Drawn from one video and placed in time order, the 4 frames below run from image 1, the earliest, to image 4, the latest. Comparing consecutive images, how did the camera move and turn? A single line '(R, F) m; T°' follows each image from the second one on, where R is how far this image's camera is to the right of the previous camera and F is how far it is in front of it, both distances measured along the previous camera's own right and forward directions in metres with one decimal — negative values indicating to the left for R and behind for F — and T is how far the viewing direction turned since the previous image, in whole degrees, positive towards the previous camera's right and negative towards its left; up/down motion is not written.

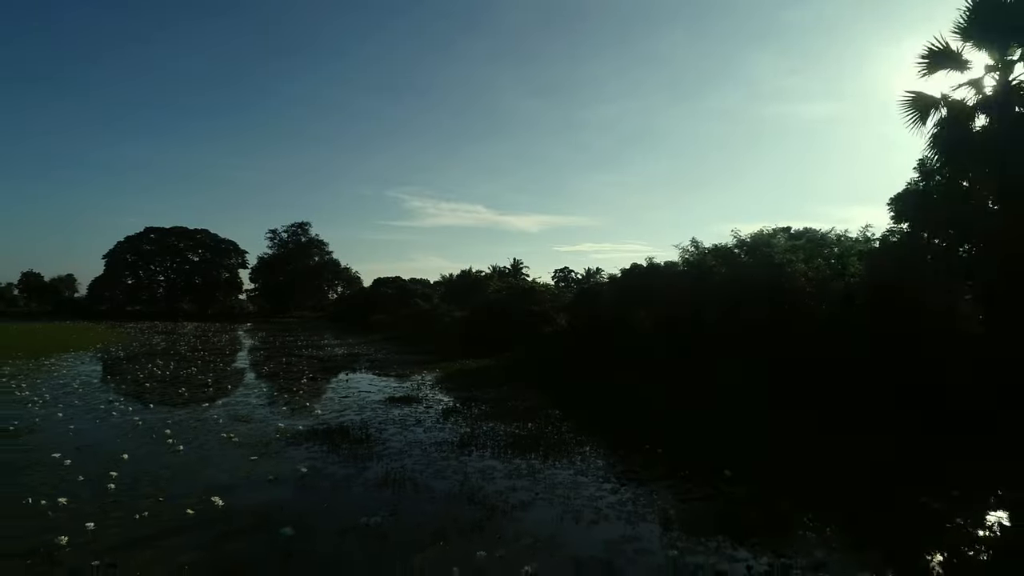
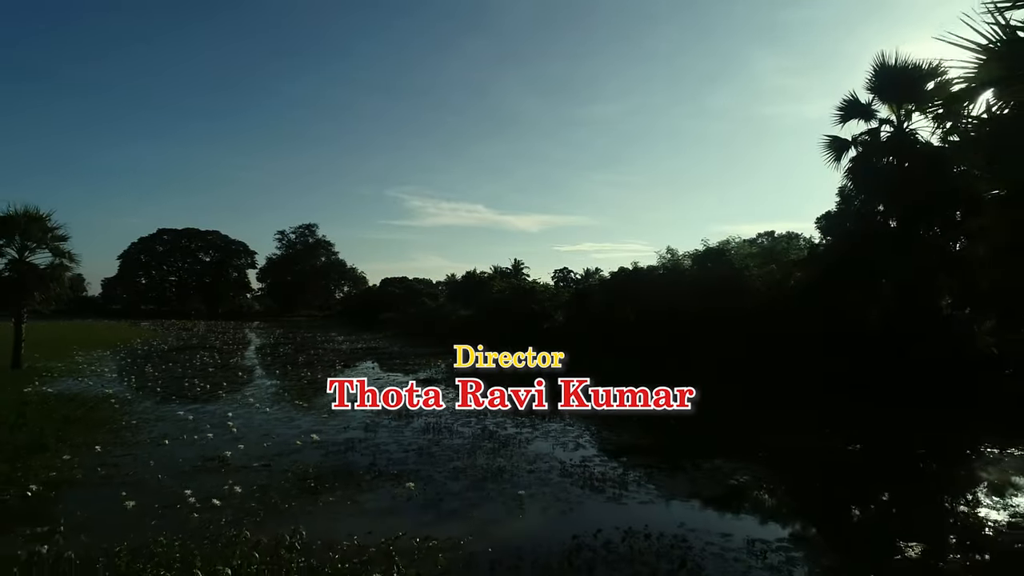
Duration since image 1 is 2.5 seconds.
(-0.1, -3.6) m; 0°
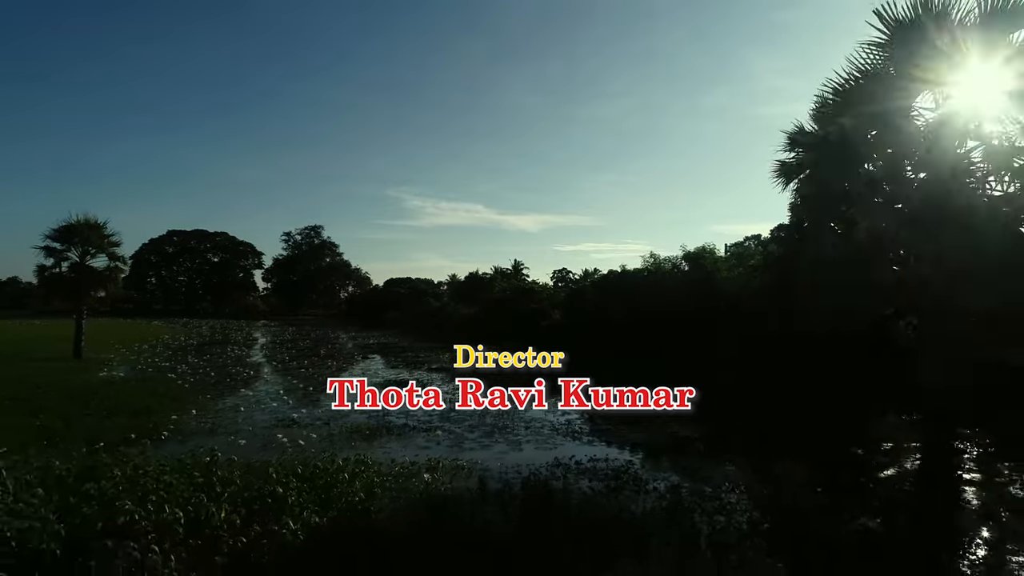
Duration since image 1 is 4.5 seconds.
(0.0, -3.1) m; 0°
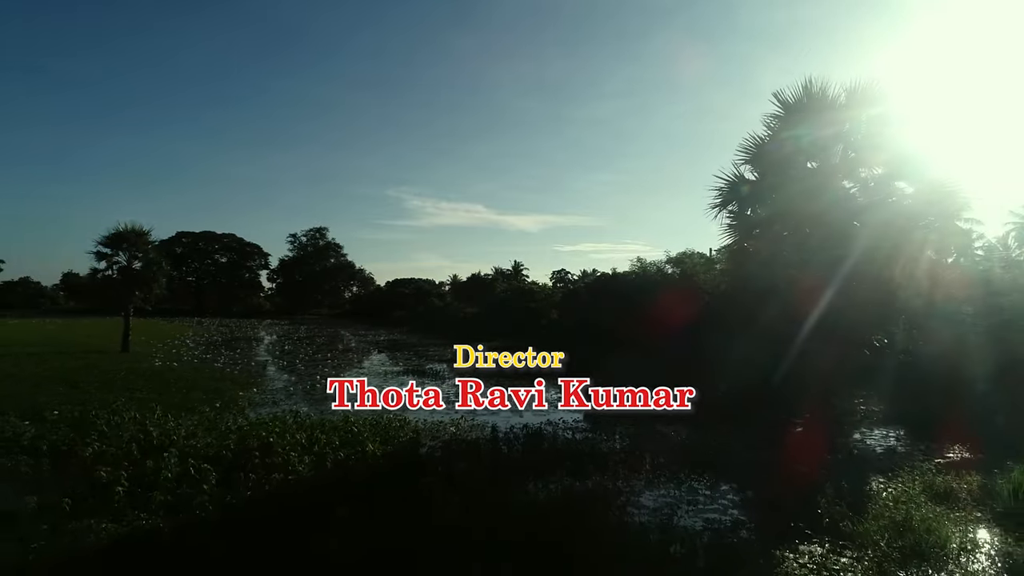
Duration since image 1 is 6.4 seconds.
(-0.1, -3.0) m; 0°
